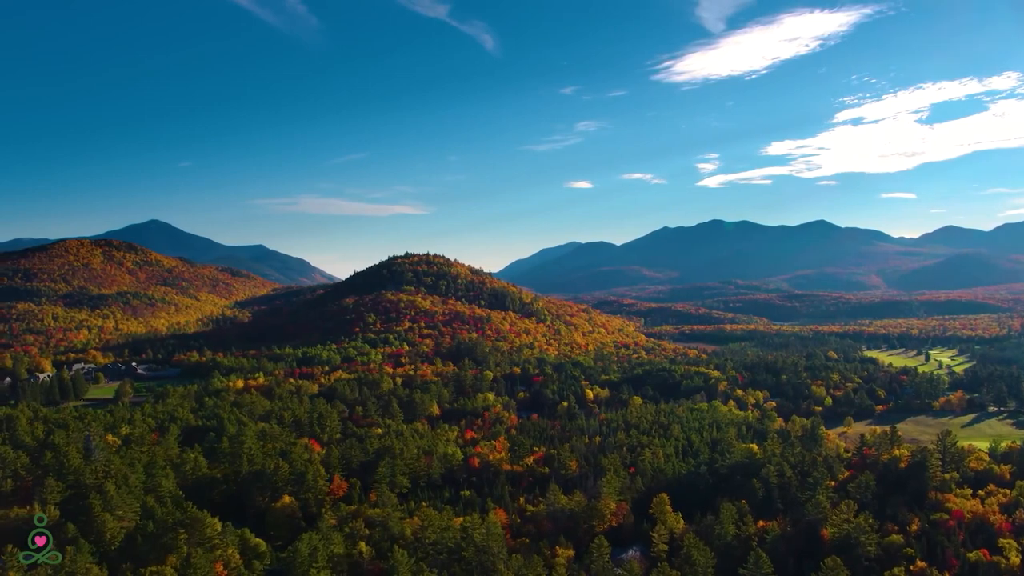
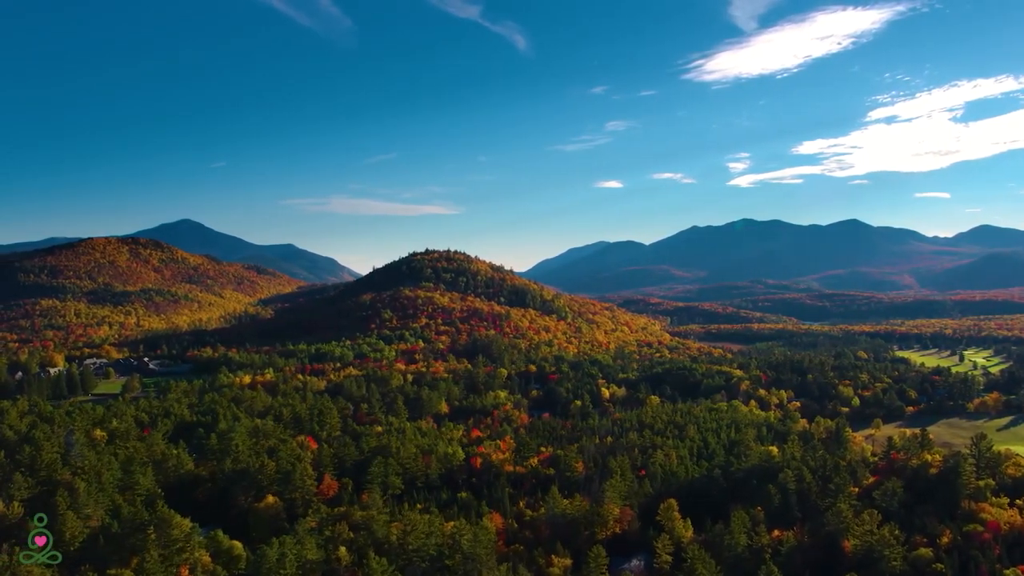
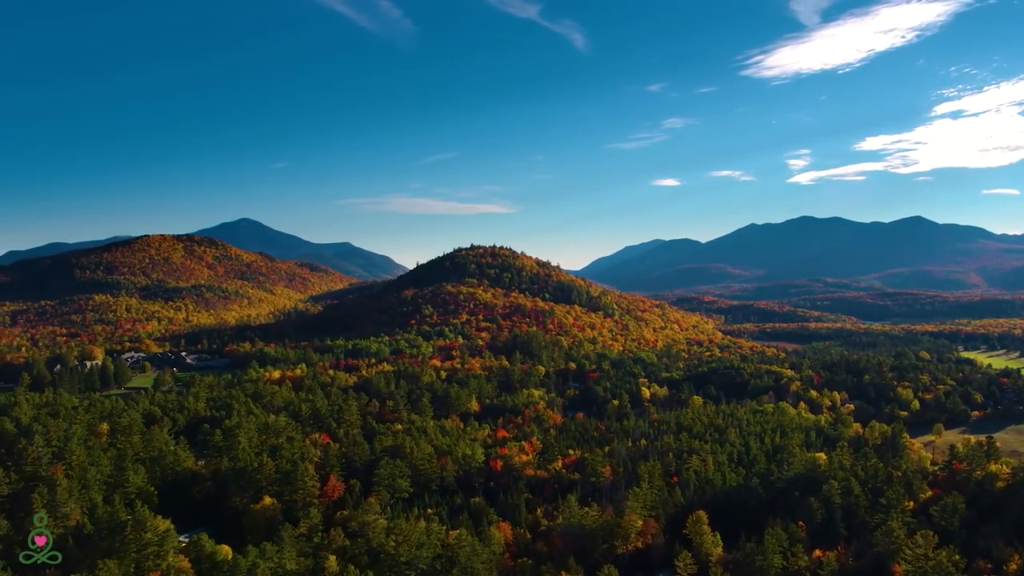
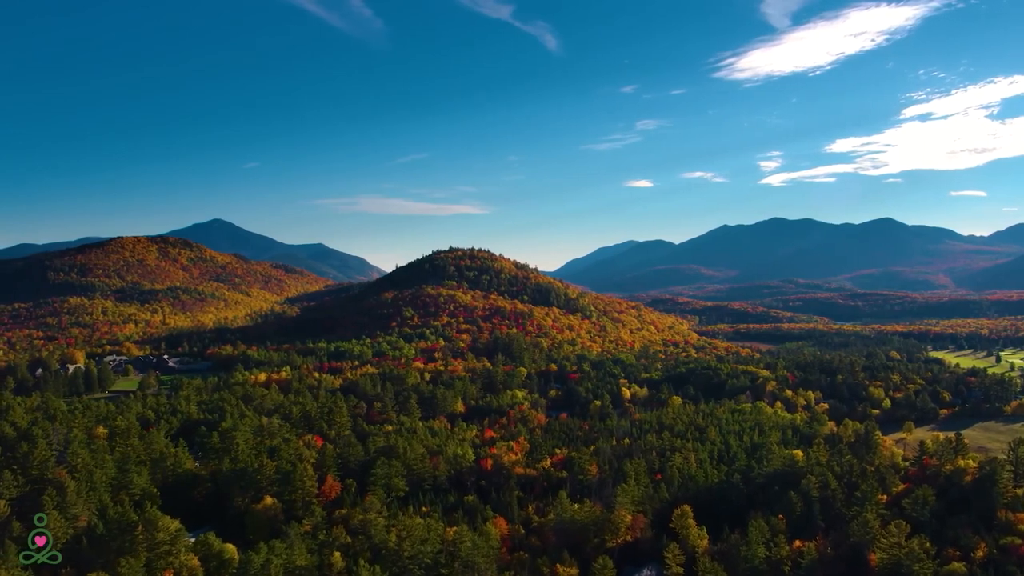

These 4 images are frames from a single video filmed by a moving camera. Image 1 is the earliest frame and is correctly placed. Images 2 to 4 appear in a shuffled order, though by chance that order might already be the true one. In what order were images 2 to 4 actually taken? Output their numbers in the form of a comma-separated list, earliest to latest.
2, 4, 3
